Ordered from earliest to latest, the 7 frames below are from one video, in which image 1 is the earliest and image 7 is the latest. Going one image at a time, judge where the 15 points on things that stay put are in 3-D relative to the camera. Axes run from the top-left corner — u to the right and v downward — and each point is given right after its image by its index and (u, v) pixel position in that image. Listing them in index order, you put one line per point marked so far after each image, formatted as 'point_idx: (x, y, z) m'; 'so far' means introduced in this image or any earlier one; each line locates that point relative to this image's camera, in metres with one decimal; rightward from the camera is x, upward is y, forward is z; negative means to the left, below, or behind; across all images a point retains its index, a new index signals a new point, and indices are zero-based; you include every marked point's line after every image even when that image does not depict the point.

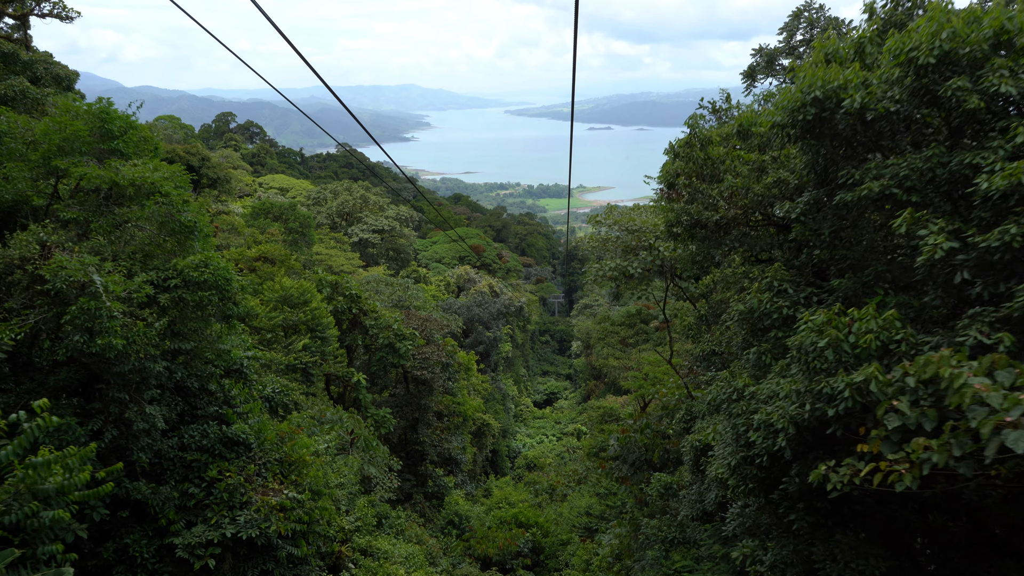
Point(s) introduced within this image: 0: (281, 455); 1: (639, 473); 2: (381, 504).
0: (-3.0, -2.1, +6.6) m
1: (+1.9, -2.8, +7.7) m
2: (-2.3, -3.8, +9.1) m
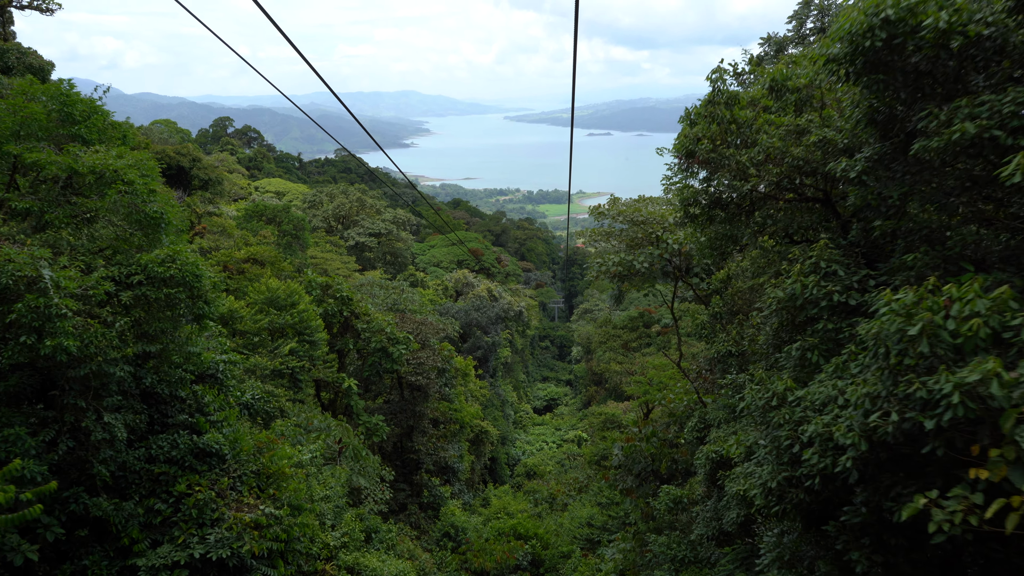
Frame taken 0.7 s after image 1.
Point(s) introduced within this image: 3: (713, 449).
0: (-3.0, -2.1, +6.1) m
1: (+1.8, -2.7, +7.2) m
2: (-2.4, -3.8, +8.6) m
3: (+1.9, -1.5, +4.8) m
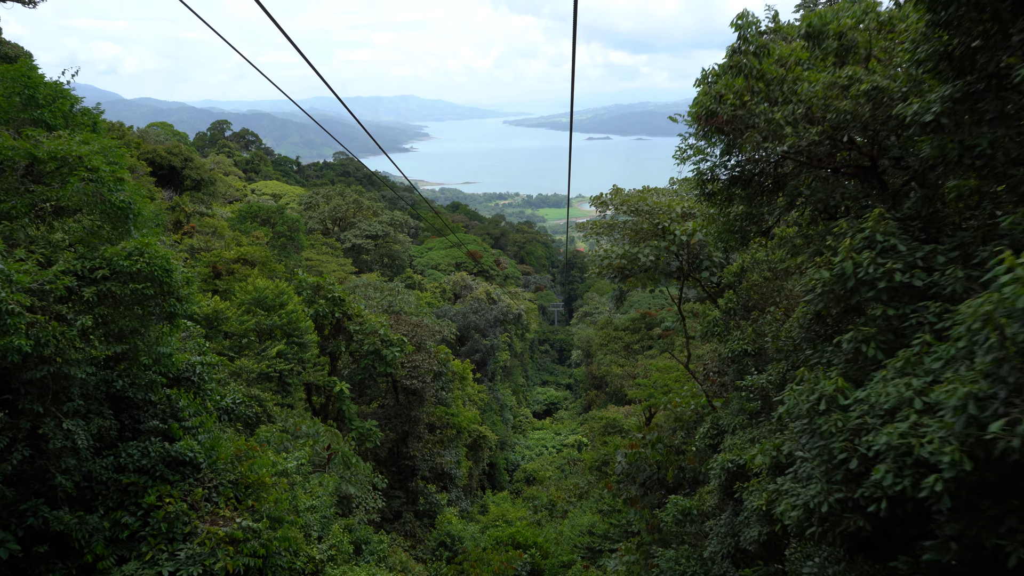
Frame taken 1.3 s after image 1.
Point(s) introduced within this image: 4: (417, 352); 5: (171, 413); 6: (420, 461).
0: (-3.1, -2.1, +5.7) m
1: (+1.8, -2.7, +6.8) m
2: (-2.4, -3.8, +8.2) m
3: (+1.8, -1.4, +4.4) m
4: (-2.2, -1.5, +12.3) m
5: (-3.7, -1.4, +5.7) m
6: (-2.2, -4.2, +12.6) m
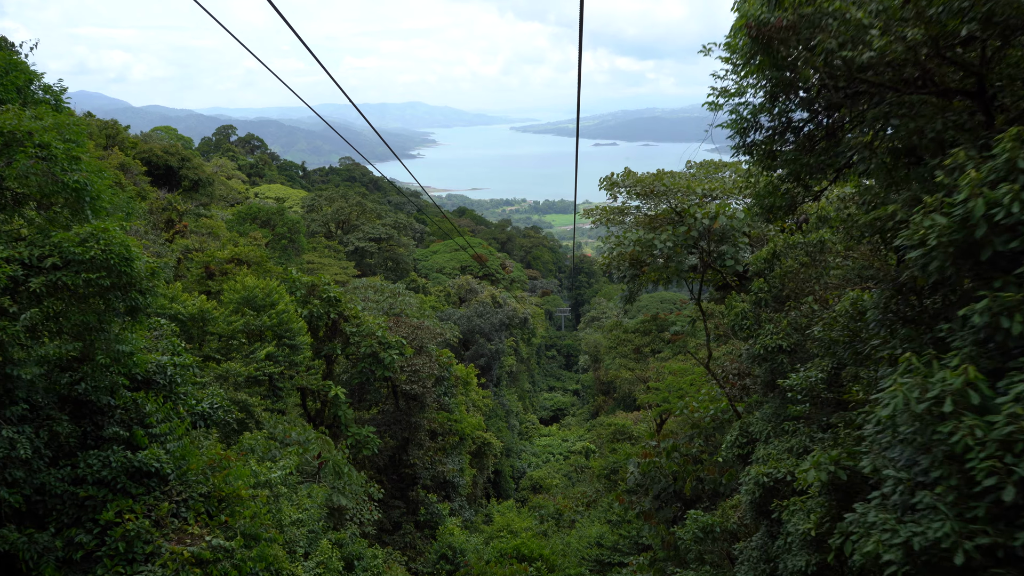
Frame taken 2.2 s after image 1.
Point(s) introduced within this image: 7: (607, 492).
0: (-3.0, -2.0, +5.2) m
1: (+1.8, -2.6, +6.2) m
2: (-2.4, -3.8, +7.6) m
3: (+1.8, -1.3, +3.8) m
4: (-2.2, -1.5, +11.8) m
5: (-3.7, -1.3, +5.2) m
6: (-2.1, -4.2, +12.0) m
7: (+2.7, -5.8, +14.7) m
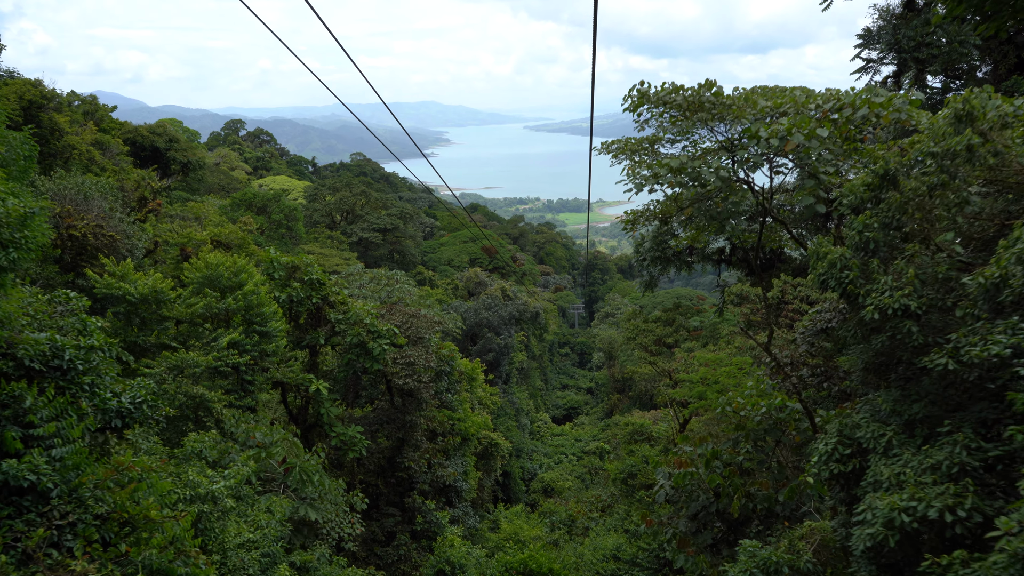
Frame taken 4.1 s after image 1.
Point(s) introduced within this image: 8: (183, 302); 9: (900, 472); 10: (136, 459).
0: (-3.1, -1.7, +4.0) m
1: (+1.8, -2.3, +4.9) m
2: (-2.3, -3.4, +6.4) m
3: (+1.7, -1.0, +2.5) m
4: (-2.0, -1.2, +10.5) m
5: (-3.8, -1.0, +4.0) m
6: (-2.0, -3.9, +10.8) m
7: (+2.9, -5.4, +13.4) m
8: (-5.0, -0.2, +7.9) m
9: (+1.9, -1.0, +2.8) m
10: (-3.4, -1.6, +4.9) m
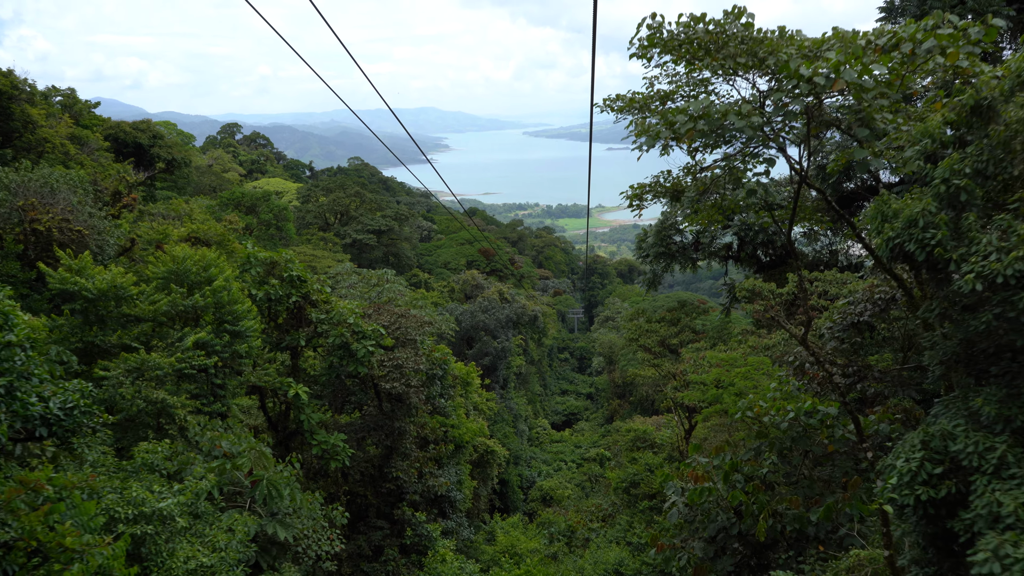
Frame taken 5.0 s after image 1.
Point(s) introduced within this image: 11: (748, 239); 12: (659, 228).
0: (-3.2, -1.6, +3.3) m
1: (+1.7, -2.2, +4.2) m
2: (-2.4, -3.4, +5.8) m
3: (+1.6, -0.9, +1.8) m
4: (-2.1, -1.1, +9.9) m
5: (-3.9, -0.9, +3.3) m
6: (-2.1, -3.8, +10.1) m
7: (+2.8, -5.4, +12.7) m
8: (-5.1, -0.2, +7.3) m
9: (+1.8, -0.8, +2.1) m
10: (-3.5, -1.5, +4.2) m
11: (+4.5, +0.9, +9.7) m
12: (+2.8, +1.1, +9.7) m
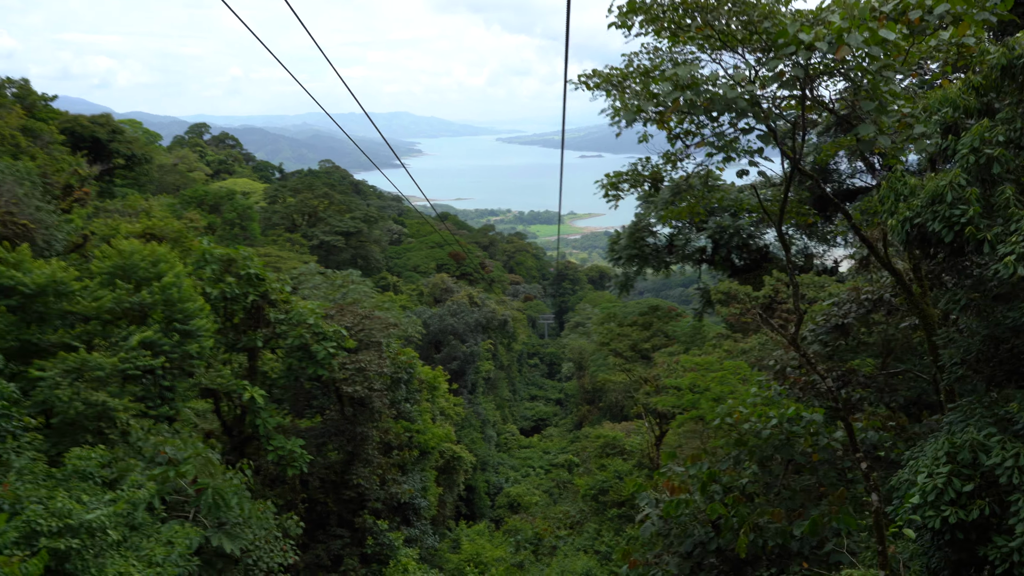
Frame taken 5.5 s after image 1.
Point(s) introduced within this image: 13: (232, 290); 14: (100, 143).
0: (-3.4, -1.5, +2.9) m
1: (+1.4, -2.2, +4.1) m
2: (-2.8, -3.3, +5.4) m
3: (+1.5, -0.8, +1.7) m
4: (-2.7, -1.1, +9.5) m
5: (-4.1, -0.8, +2.9) m
6: (-2.7, -3.8, +9.8) m
7: (+2.0, -5.5, +12.6) m
8: (-5.5, -0.1, +6.7) m
9: (+1.7, -0.8, +2.0) m
10: (-3.8, -1.4, +3.8) m
11: (+3.9, +0.8, +9.8) m
12: (+2.2, +1.1, +9.6) m
13: (-4.3, 0.0, +8.0) m
14: (-12.6, +4.5, +15.7) m
